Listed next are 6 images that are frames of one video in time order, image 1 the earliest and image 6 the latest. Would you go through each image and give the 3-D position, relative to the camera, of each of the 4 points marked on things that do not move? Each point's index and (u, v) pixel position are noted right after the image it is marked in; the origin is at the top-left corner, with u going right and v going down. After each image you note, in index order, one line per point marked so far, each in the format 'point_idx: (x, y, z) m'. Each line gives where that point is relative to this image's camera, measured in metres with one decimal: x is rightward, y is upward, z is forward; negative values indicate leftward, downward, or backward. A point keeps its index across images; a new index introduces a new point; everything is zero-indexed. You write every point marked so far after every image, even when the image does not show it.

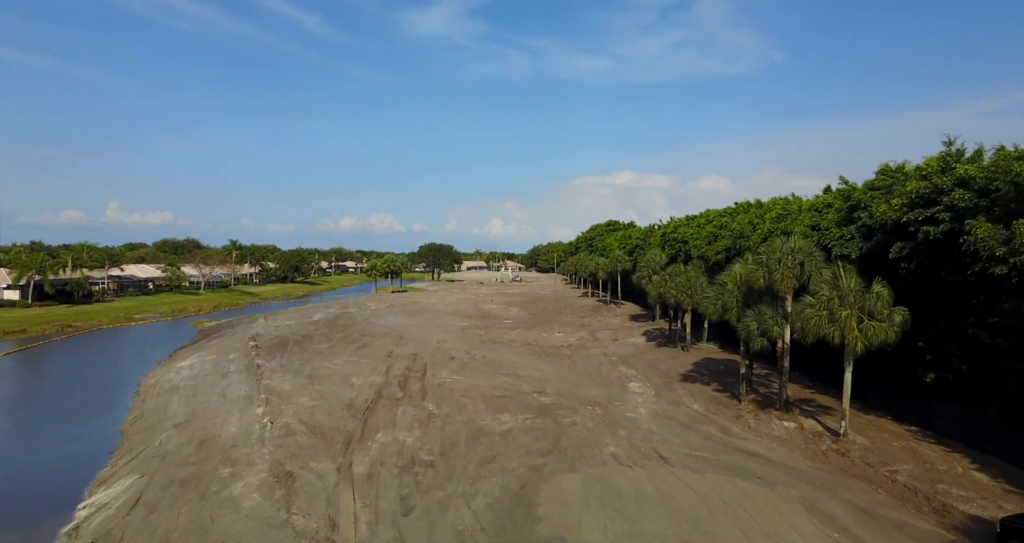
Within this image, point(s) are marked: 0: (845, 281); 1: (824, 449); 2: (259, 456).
0: (+11.7, -0.3, +16.1) m
1: (+10.6, -6.1, +15.5) m
2: (-9.8, -7.1, +17.6) m
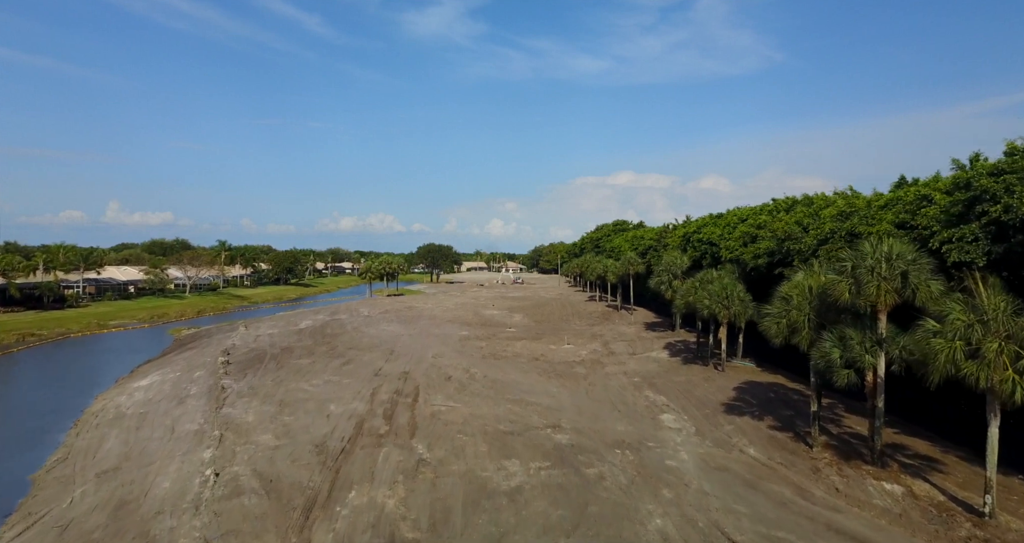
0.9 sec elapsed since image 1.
0: (+12.1, -0.7, +11.7) m
1: (+11.0, -6.5, +11.1) m
2: (-9.4, -7.5, +13.2) m
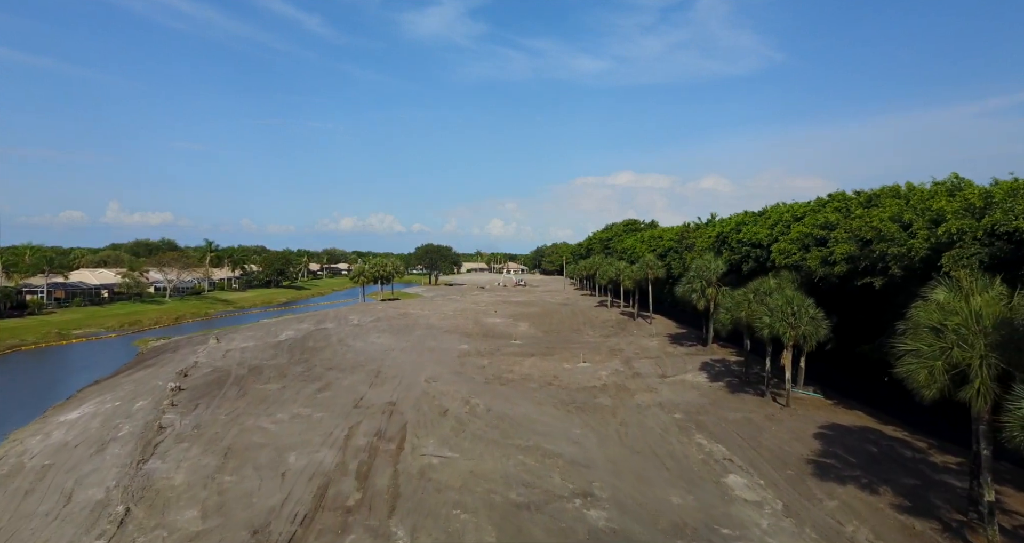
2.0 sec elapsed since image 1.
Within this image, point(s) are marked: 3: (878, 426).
0: (+12.6, -1.2, +6.2) m
1: (+11.5, -6.9, +5.6) m
2: (-8.9, -8.0, +7.7) m
3: (+14.8, -6.3, +18.5) m
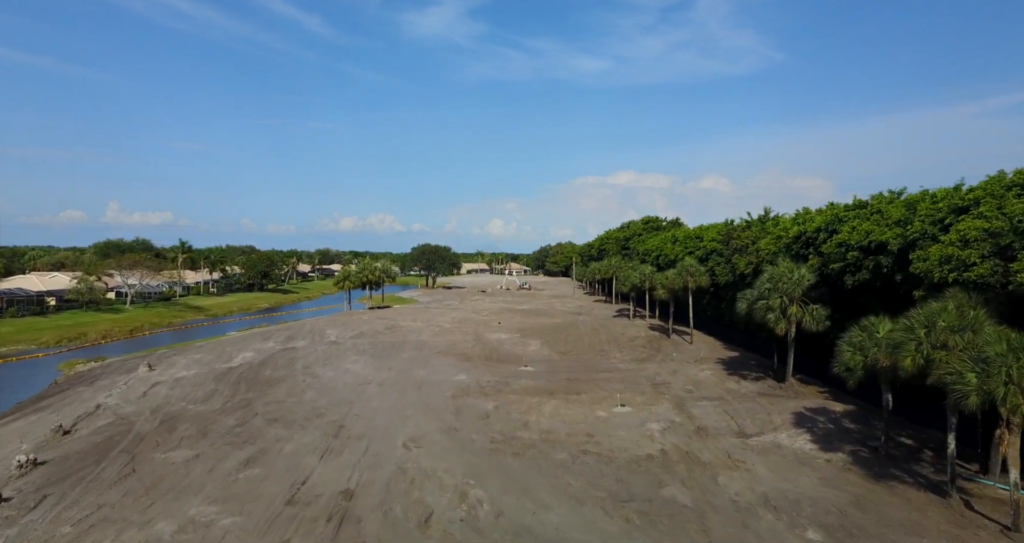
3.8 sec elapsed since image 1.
0: (+13.4, -1.9, -2.8) m
1: (+12.3, -7.6, -3.4) m
2: (-8.1, -8.7, -1.3) m
3: (+15.6, -7.0, +9.5) m
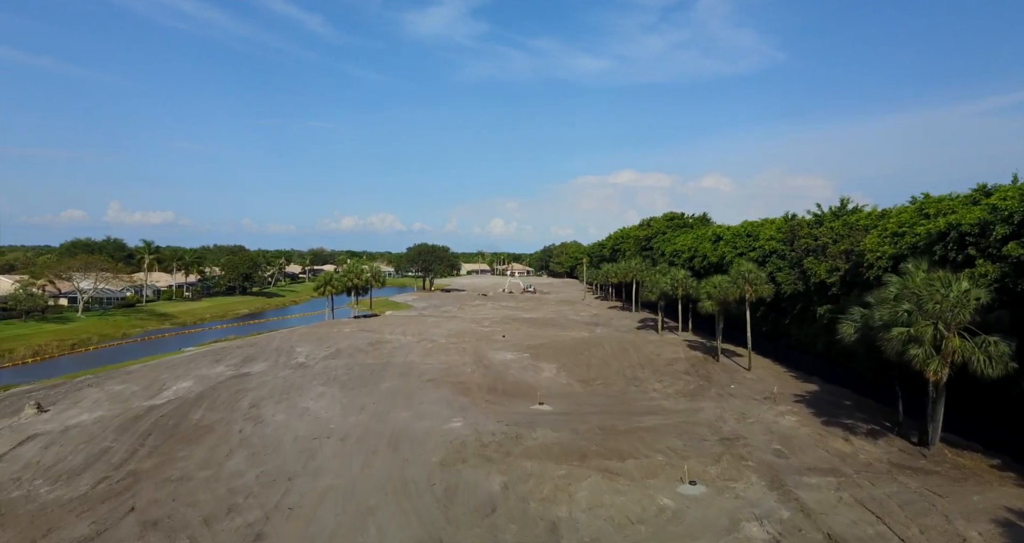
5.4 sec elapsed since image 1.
0: (+14.0, -2.4, -11.5) m
1: (+12.9, -8.2, -12.0) m
2: (-7.5, -9.2, -9.9) m
3: (+16.2, -7.5, +0.9) m
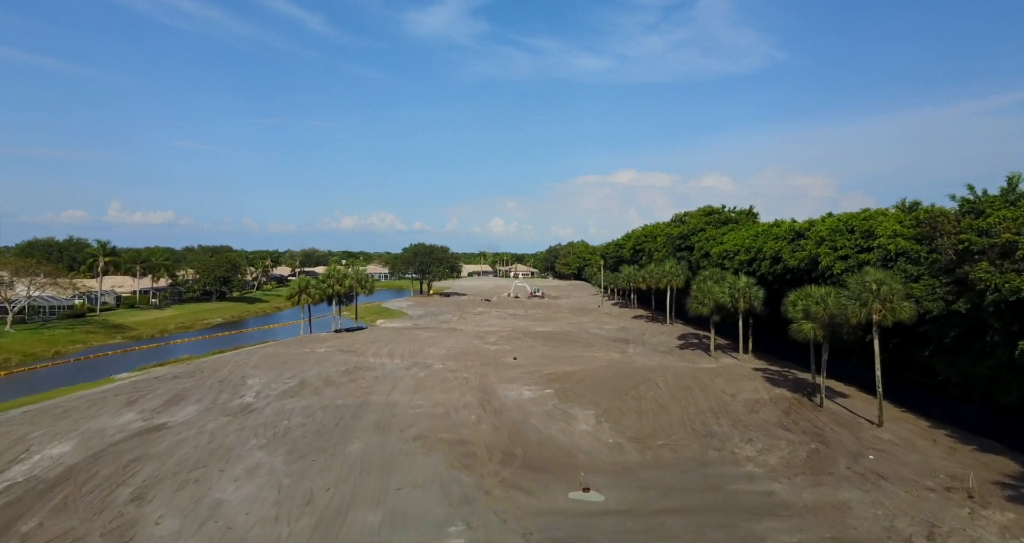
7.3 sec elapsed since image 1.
0: (+15.1, -3.0, -21.4) m
1: (+14.0, -8.7, -22.0) m
2: (-6.4, -9.8, -19.8) m
3: (+17.4, -8.0, -9.1) m
